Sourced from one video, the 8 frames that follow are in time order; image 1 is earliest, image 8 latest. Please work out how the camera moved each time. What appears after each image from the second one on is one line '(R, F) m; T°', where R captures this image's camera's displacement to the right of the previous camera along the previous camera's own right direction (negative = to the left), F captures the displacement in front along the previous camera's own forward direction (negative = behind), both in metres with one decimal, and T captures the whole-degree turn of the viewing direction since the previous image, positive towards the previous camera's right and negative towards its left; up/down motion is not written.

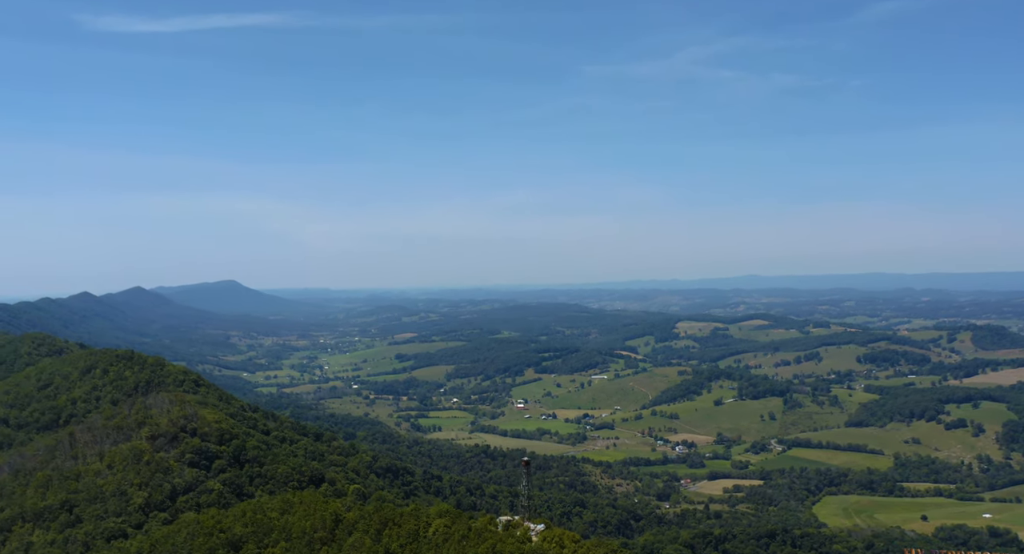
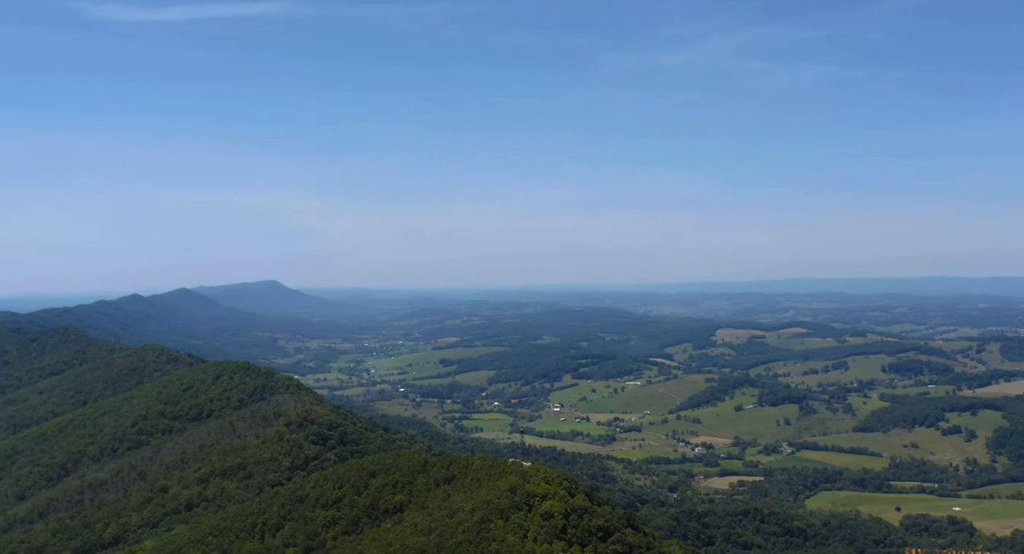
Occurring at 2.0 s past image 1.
(+0.9, -12.4) m; -3°
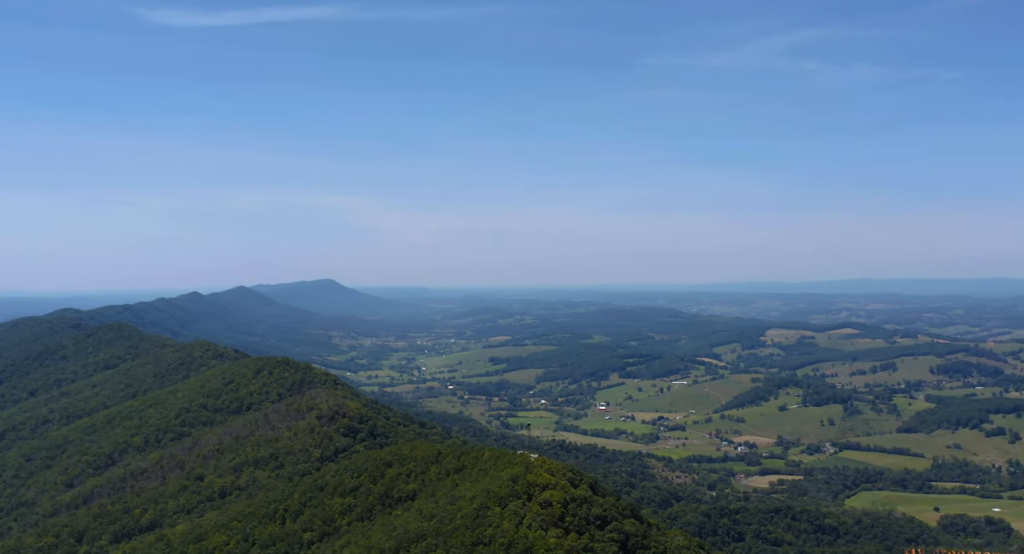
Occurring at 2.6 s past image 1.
(+1.3, -0.9) m; -3°
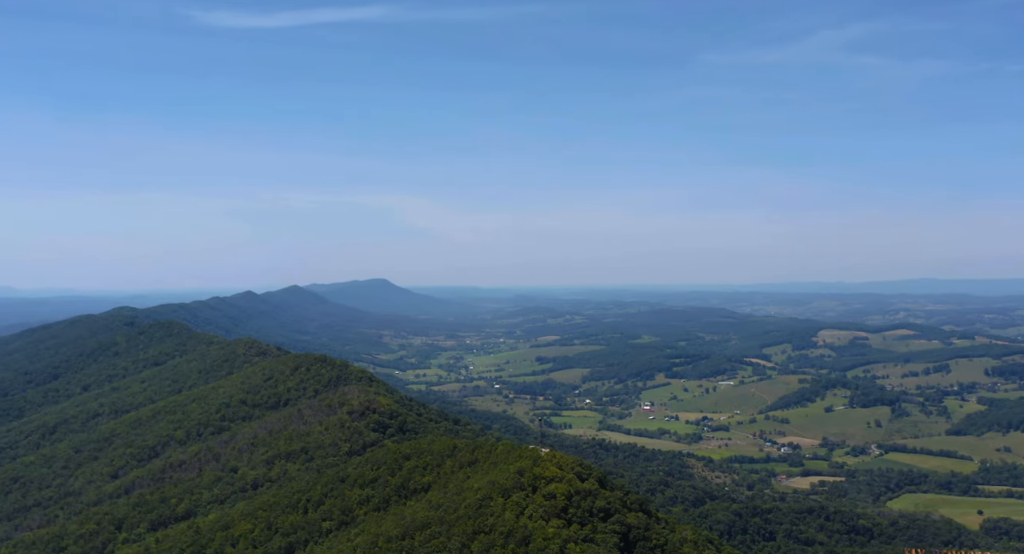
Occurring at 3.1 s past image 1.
(+1.1, -0.7) m; -3°
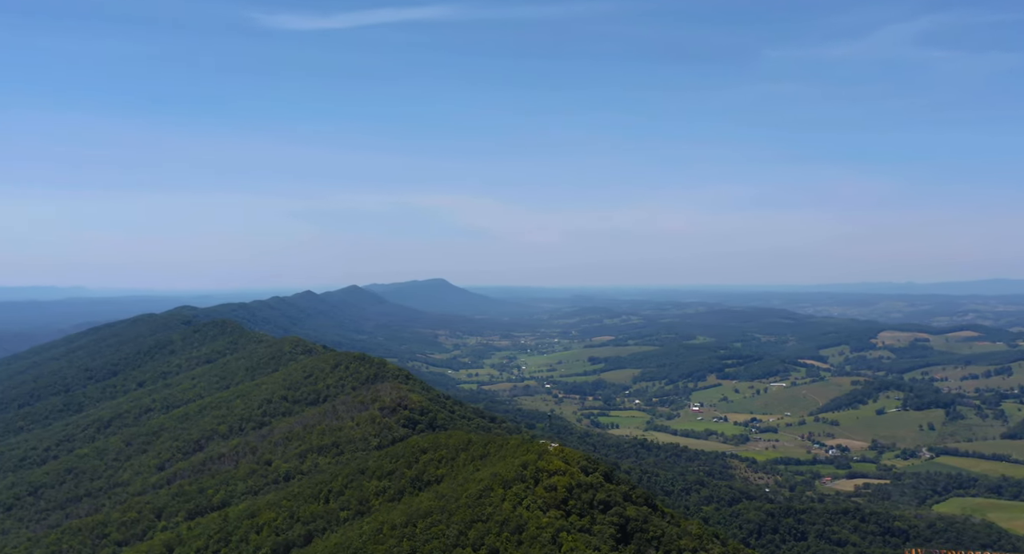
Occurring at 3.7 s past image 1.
(+1.4, -0.9) m; -4°
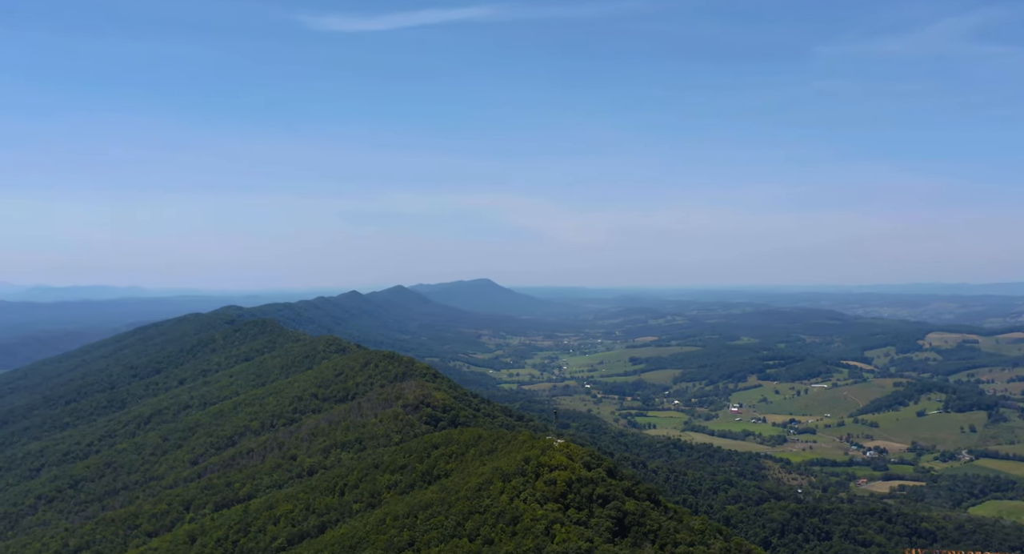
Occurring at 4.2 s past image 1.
(+1.2, -0.8) m; -3°
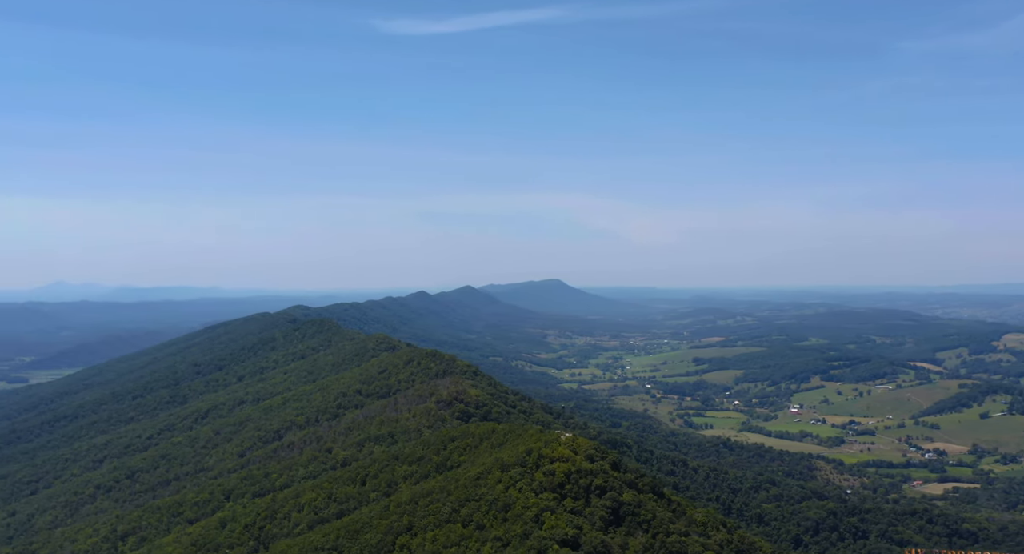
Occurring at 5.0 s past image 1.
(+1.9, -1.1) m; -4°
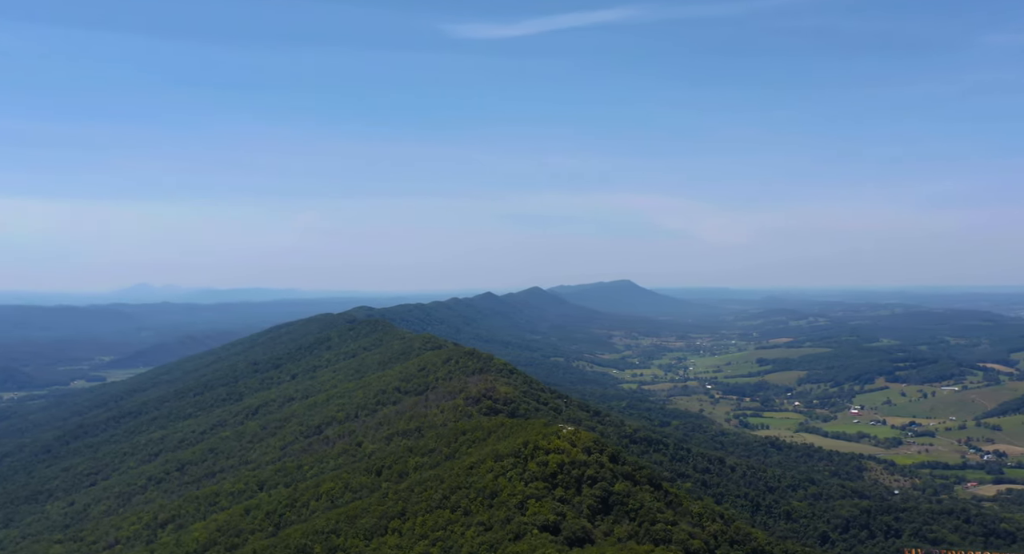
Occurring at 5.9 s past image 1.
(+2.1, -1.2) m; -4°
